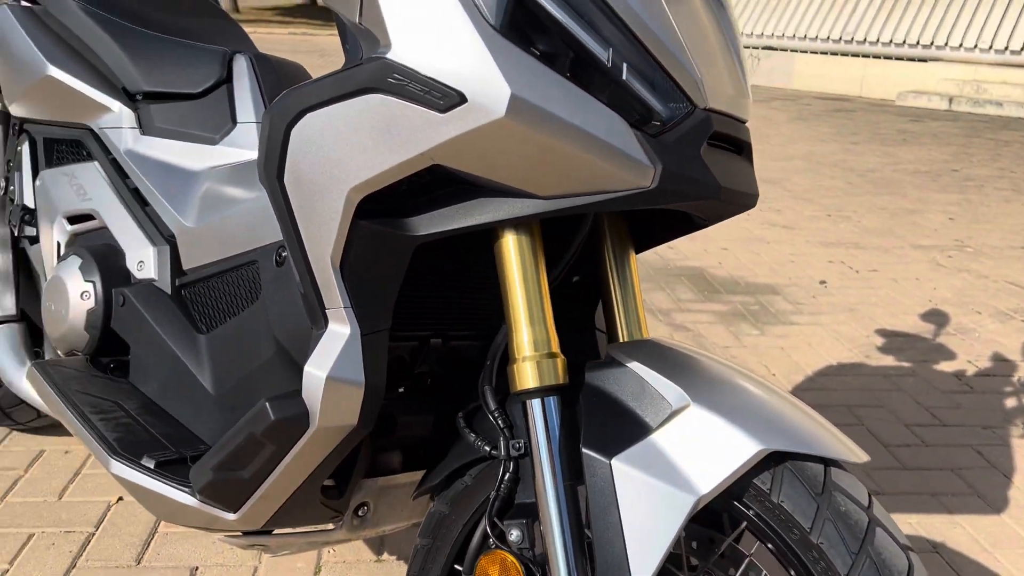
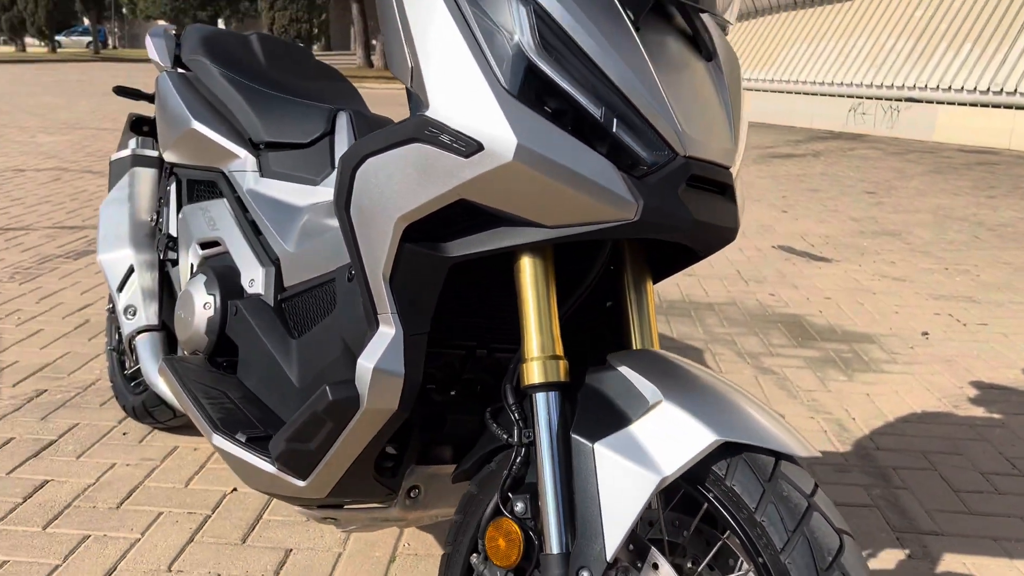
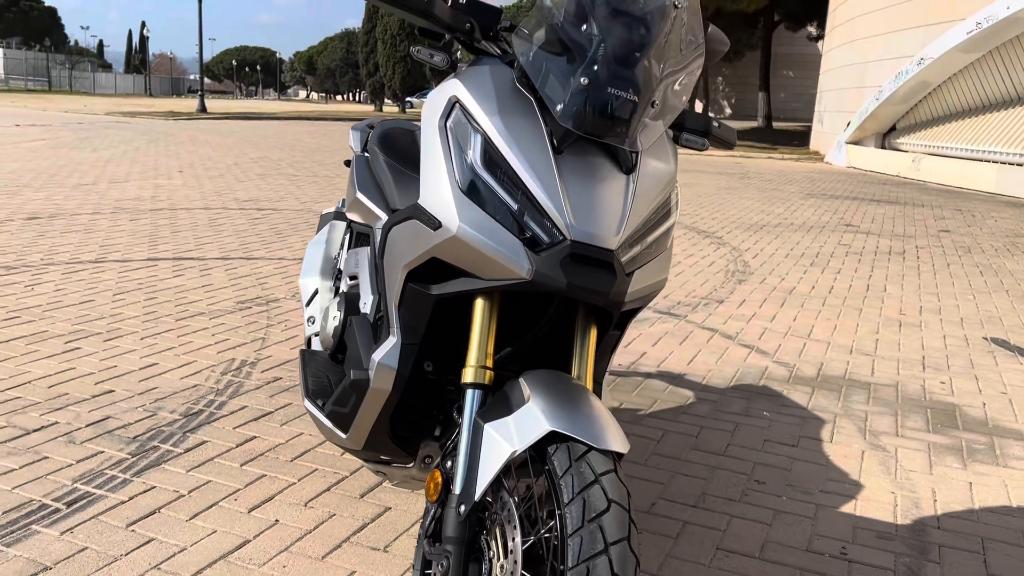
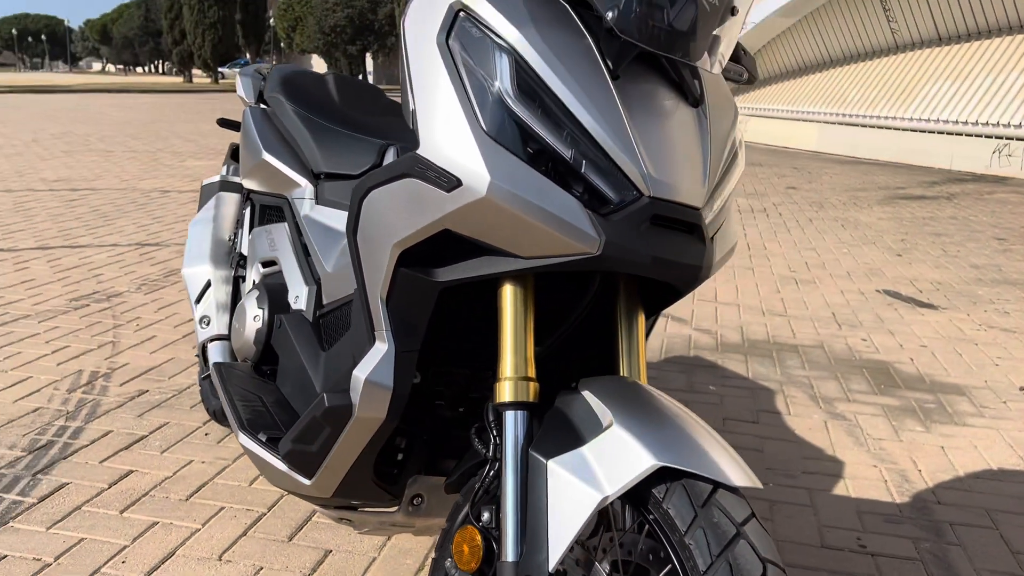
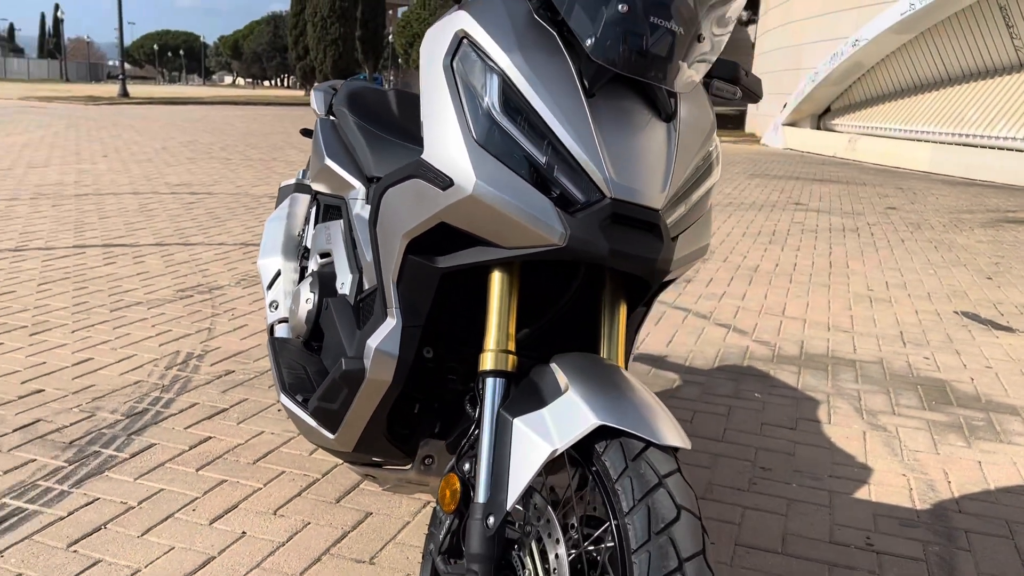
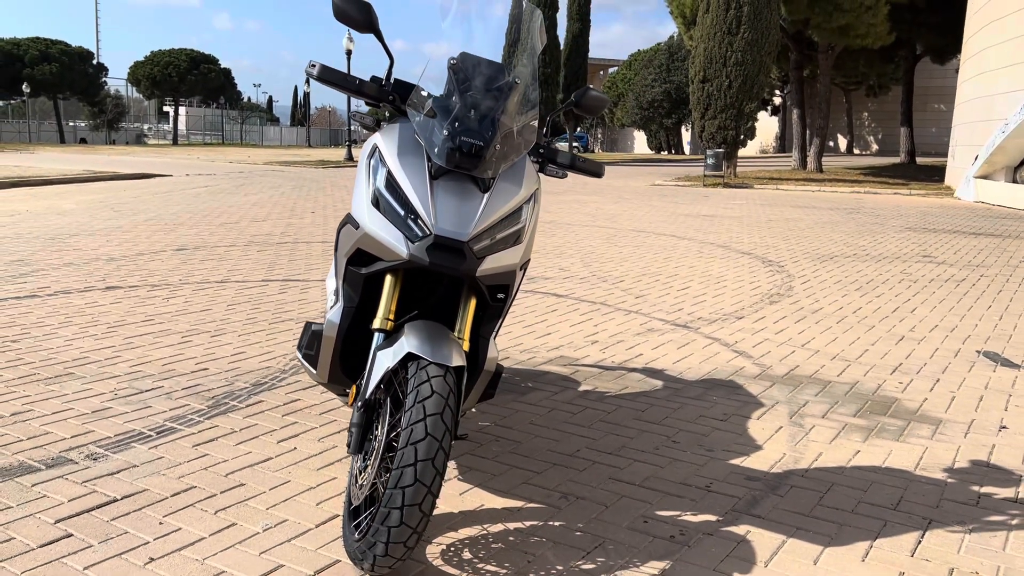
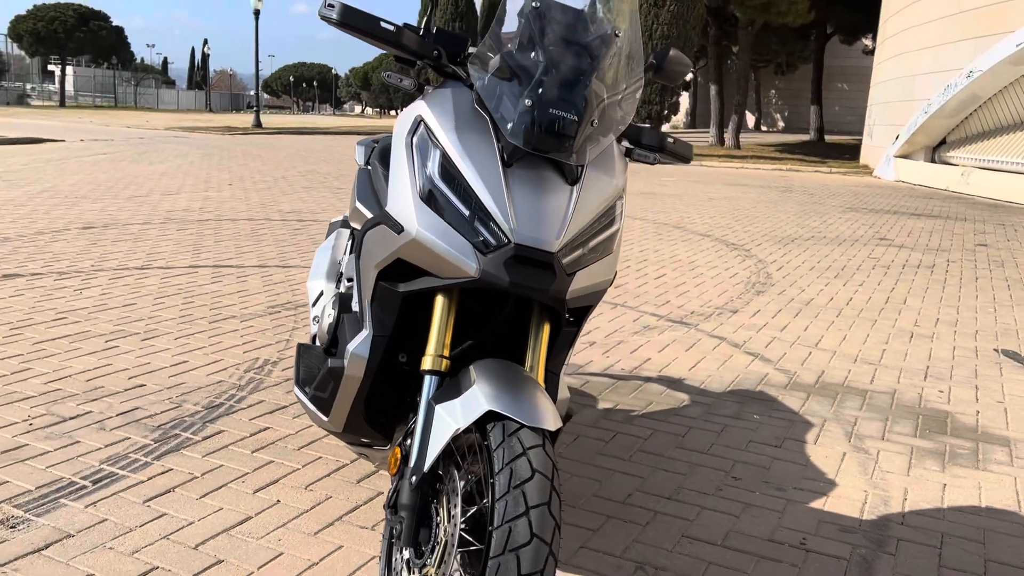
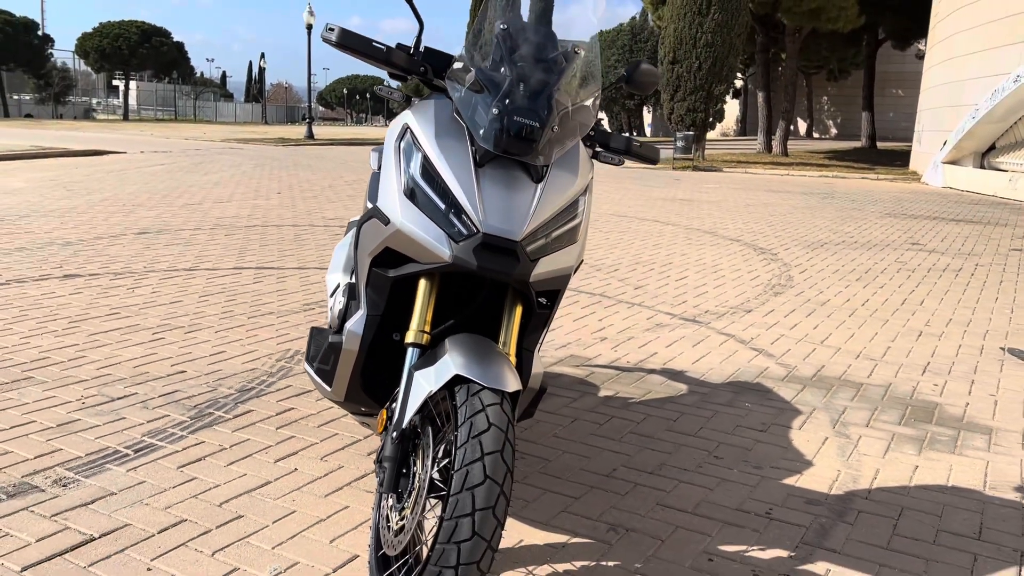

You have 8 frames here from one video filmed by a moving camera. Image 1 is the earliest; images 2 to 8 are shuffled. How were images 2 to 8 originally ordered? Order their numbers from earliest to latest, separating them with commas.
2, 4, 5, 3, 7, 8, 6
